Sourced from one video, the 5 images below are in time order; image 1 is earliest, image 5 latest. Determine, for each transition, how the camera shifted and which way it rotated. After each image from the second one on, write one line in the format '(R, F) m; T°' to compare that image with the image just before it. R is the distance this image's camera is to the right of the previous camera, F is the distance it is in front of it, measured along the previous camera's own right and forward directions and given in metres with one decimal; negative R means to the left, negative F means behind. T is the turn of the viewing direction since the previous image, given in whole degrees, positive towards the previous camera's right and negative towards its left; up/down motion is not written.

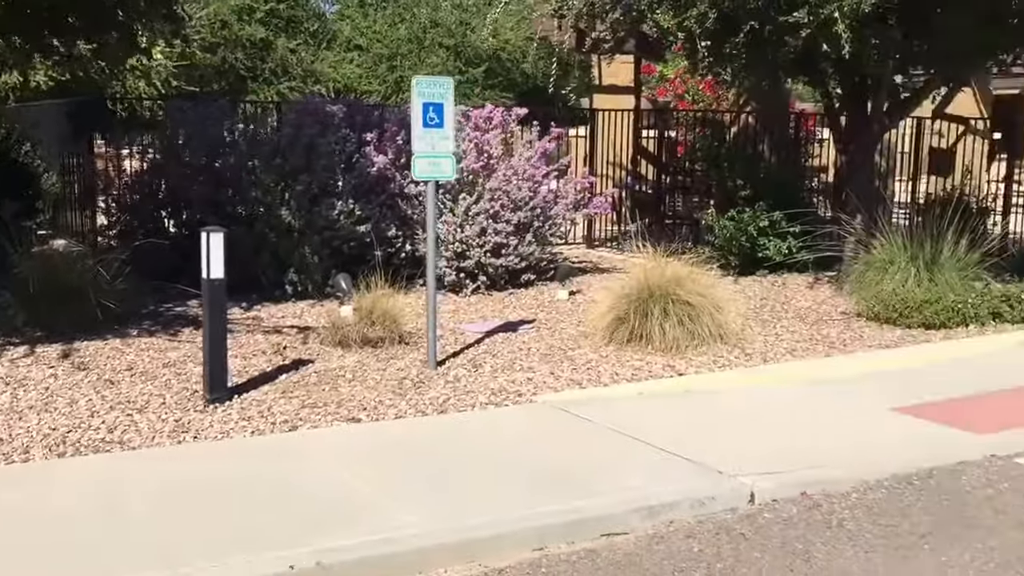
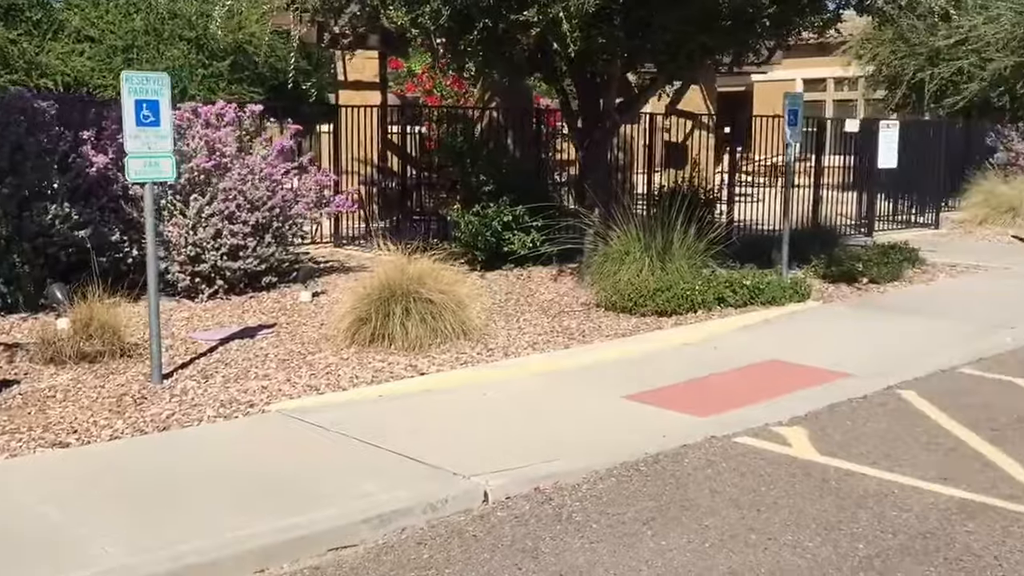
(+0.3, +0.2) m; +12°
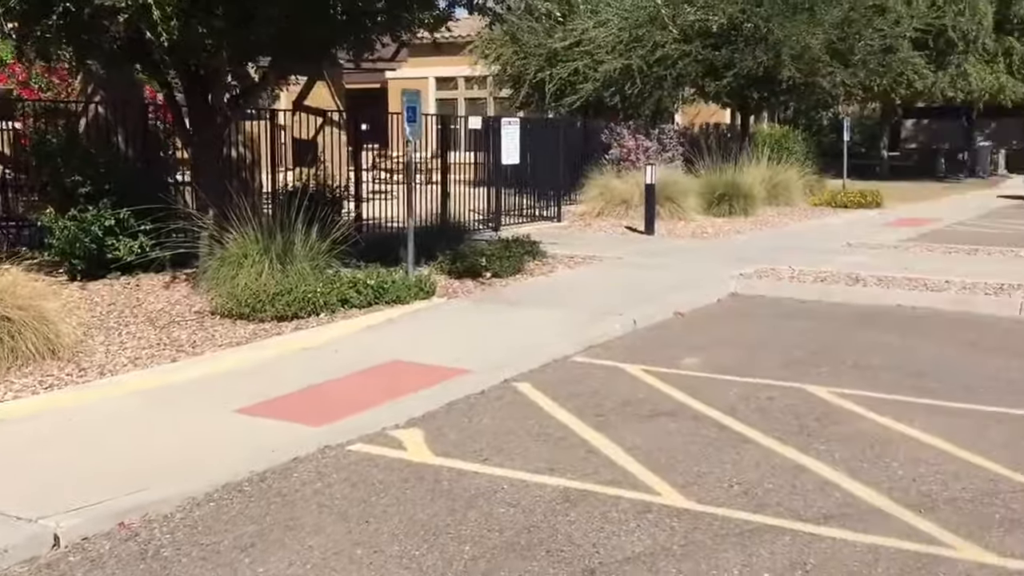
(+0.5, +0.4) m; +18°
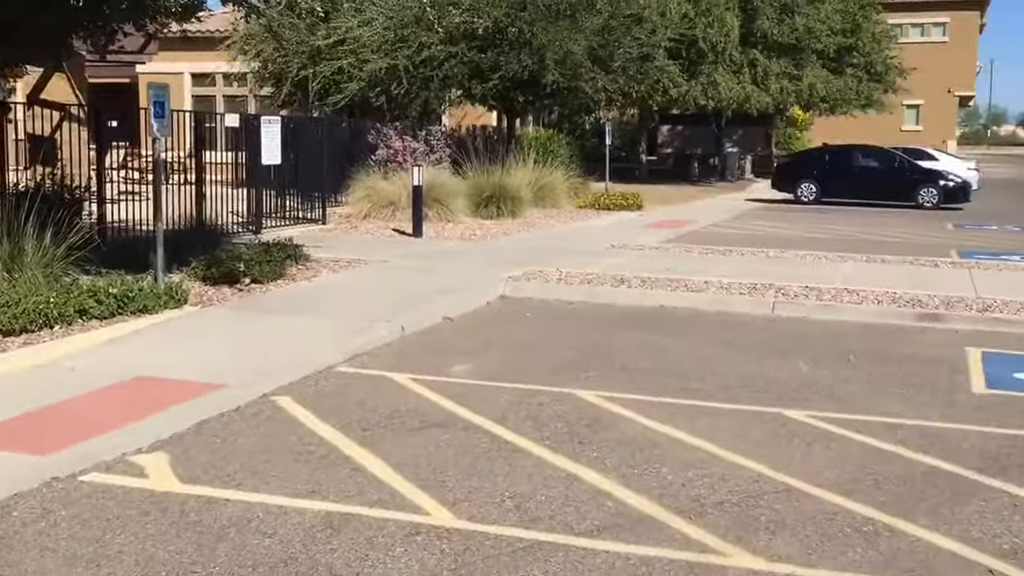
(+0.1, +0.4) m; +12°
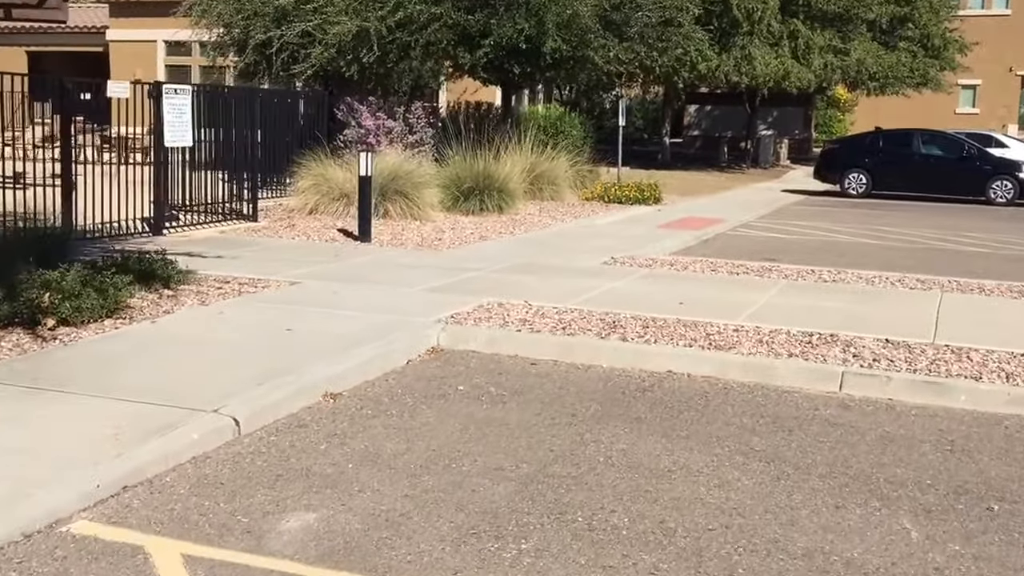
(+0.7, +4.0) m; -2°
